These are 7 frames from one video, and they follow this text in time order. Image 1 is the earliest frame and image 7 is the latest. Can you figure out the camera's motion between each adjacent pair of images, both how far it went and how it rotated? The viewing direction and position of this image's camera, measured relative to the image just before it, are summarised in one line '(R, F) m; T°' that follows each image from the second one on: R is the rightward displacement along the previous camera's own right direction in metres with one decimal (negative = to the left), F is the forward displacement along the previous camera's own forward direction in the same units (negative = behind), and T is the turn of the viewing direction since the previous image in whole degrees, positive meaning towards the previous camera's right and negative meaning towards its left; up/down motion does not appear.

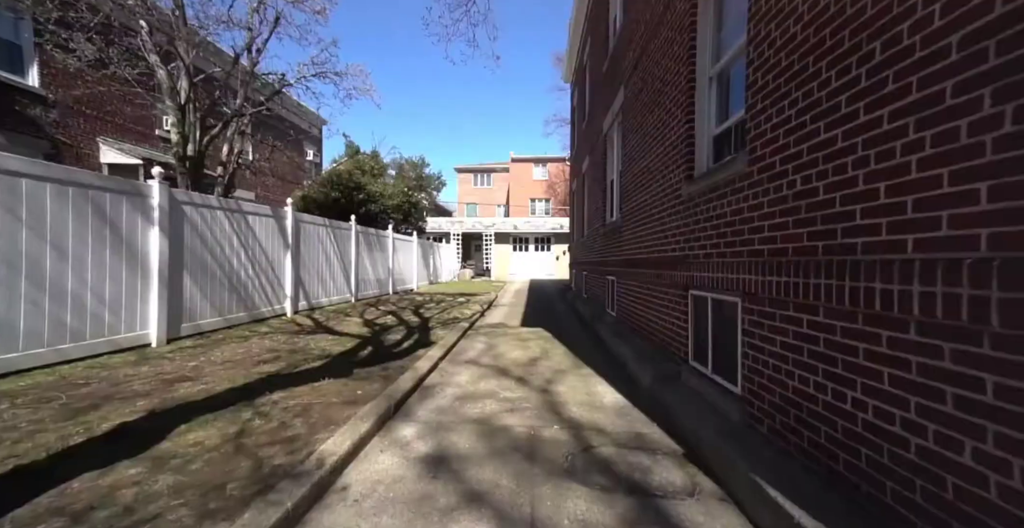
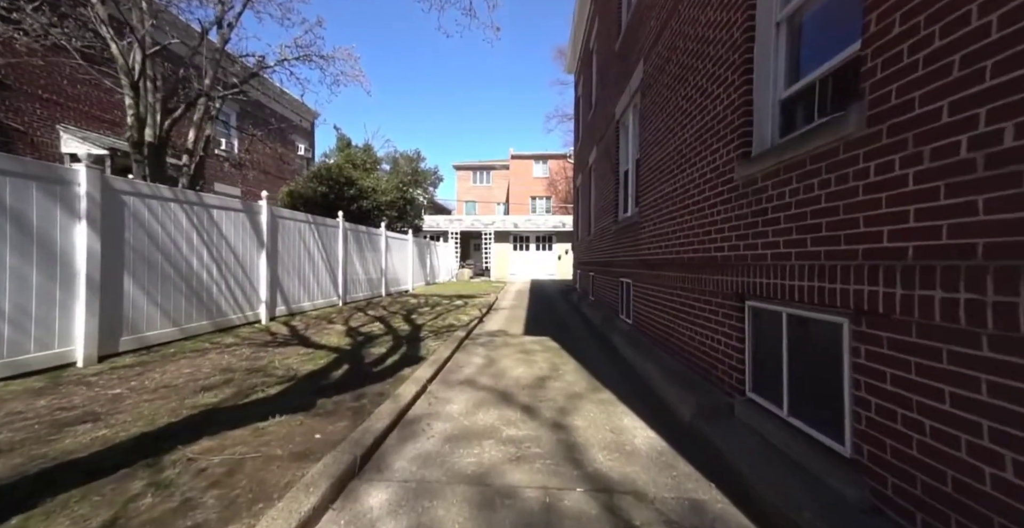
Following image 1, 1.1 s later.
(0.0, +0.8) m; 0°
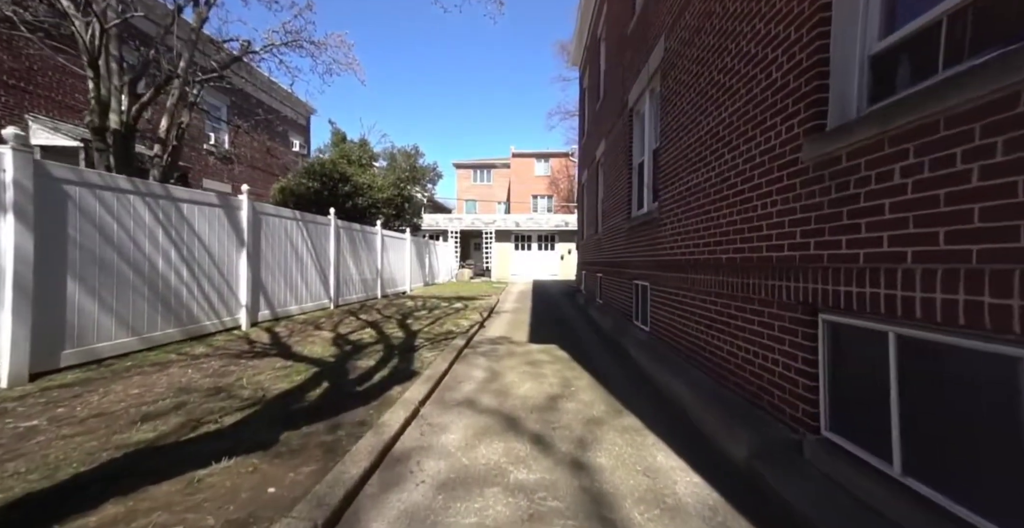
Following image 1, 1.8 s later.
(-0.1, +0.6) m; 0°
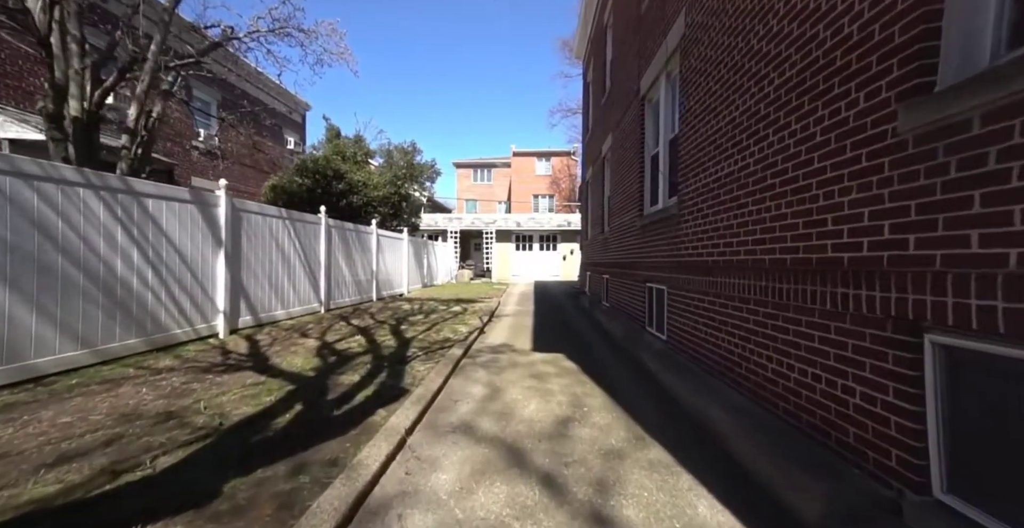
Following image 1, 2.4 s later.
(0.0, +0.6) m; 0°
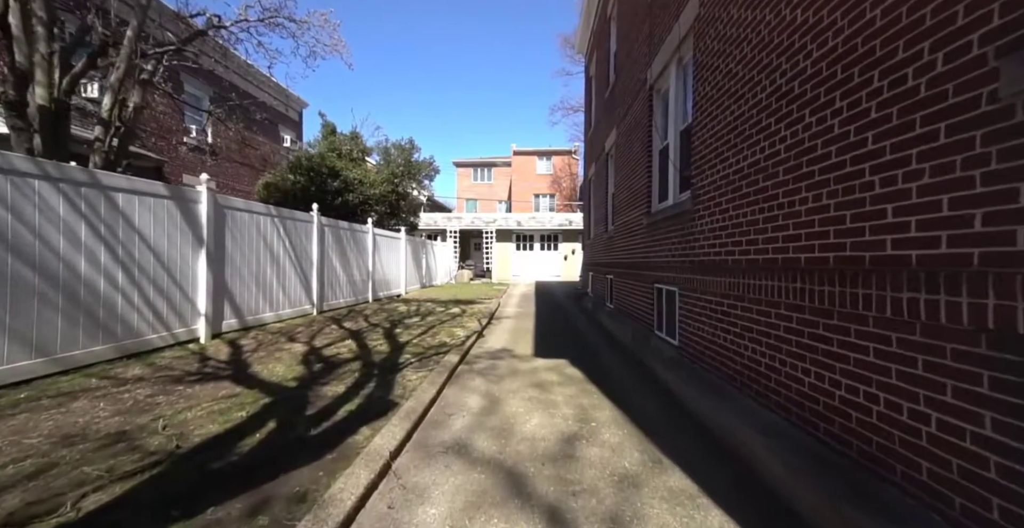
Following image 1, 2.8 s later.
(0.0, +0.4) m; 0°
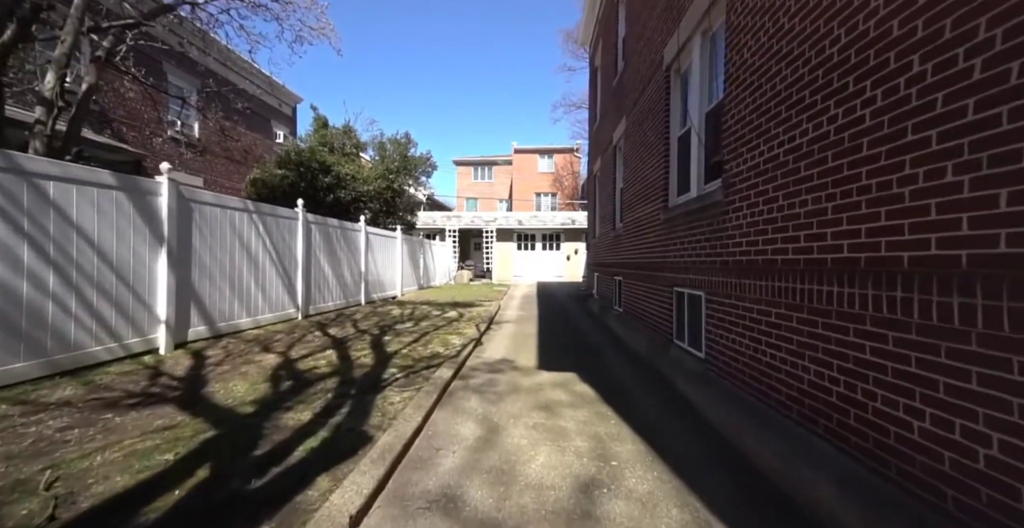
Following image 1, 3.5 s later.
(0.0, +0.7) m; 0°
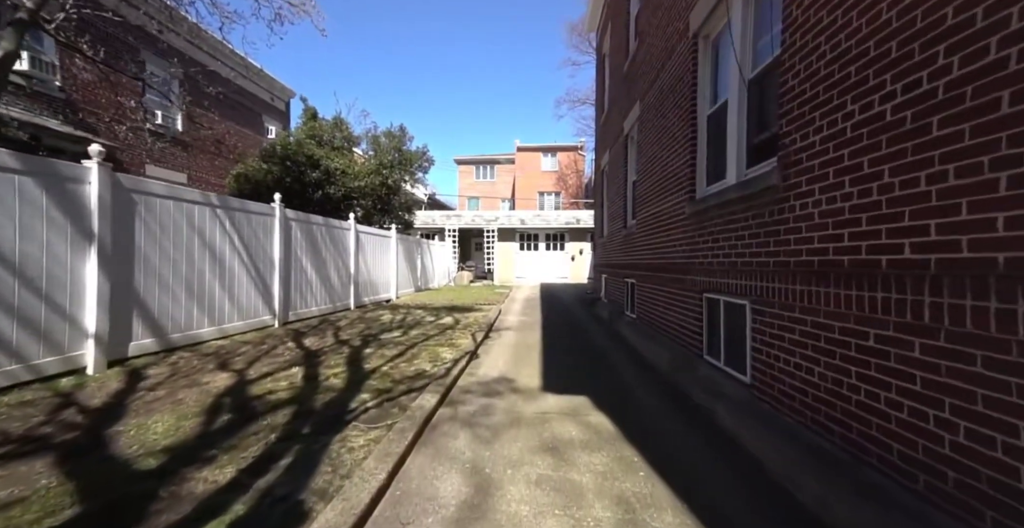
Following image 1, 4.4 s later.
(0.0, +0.9) m; 0°
